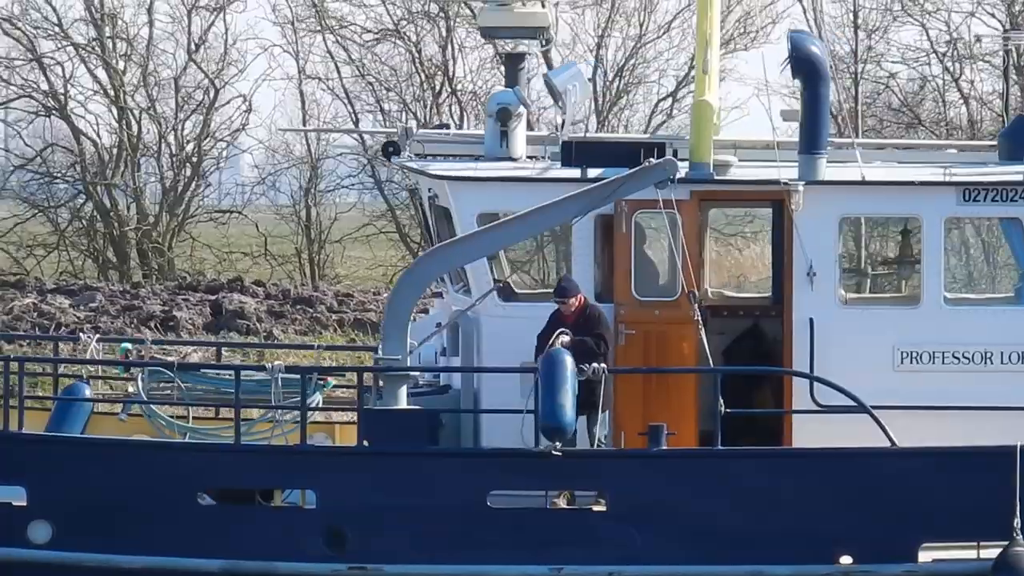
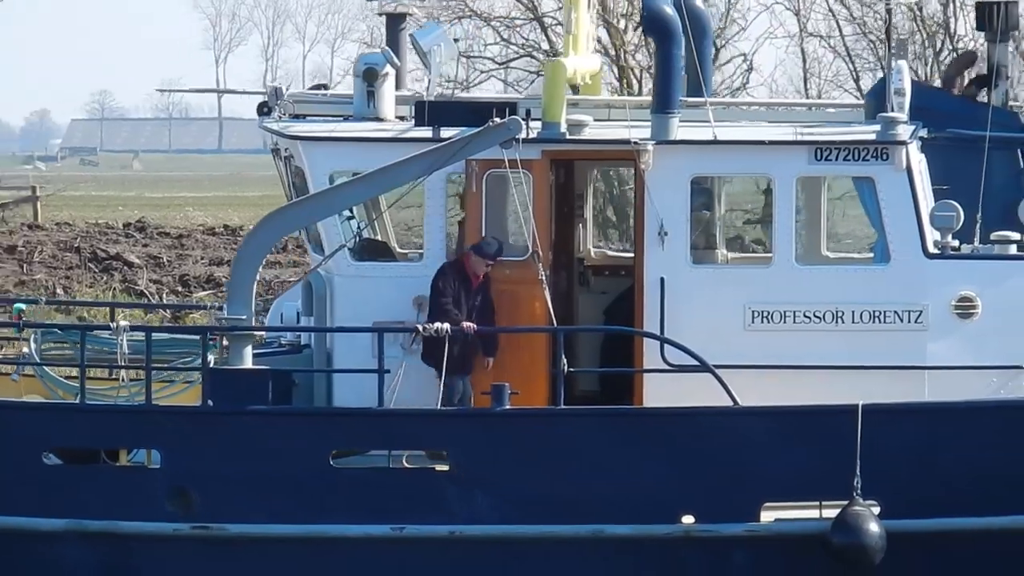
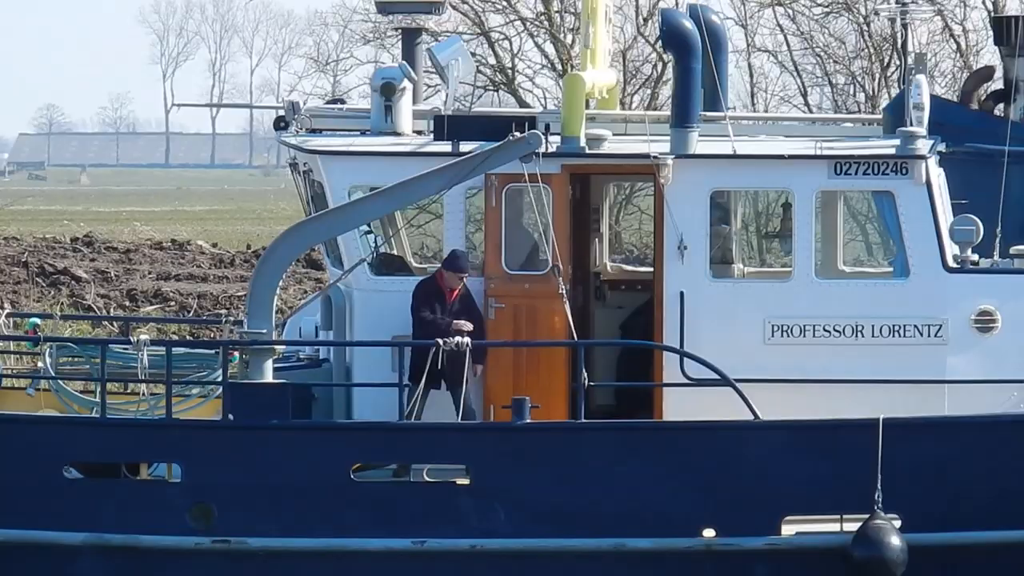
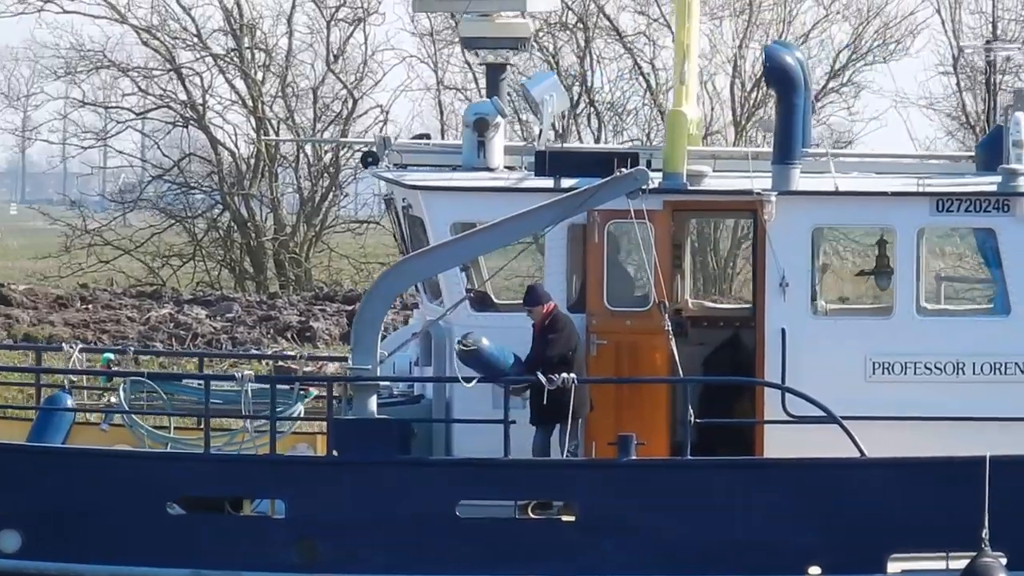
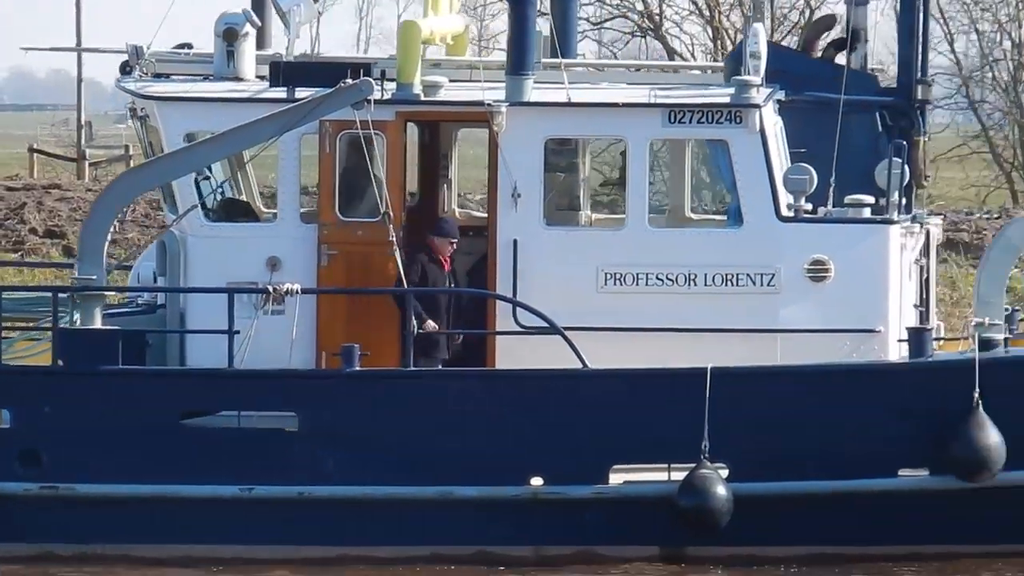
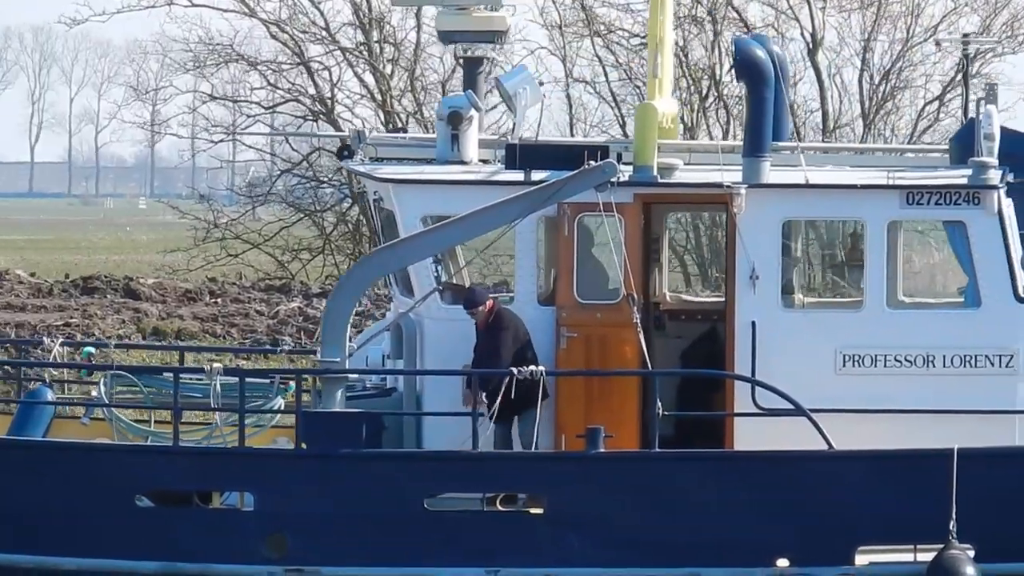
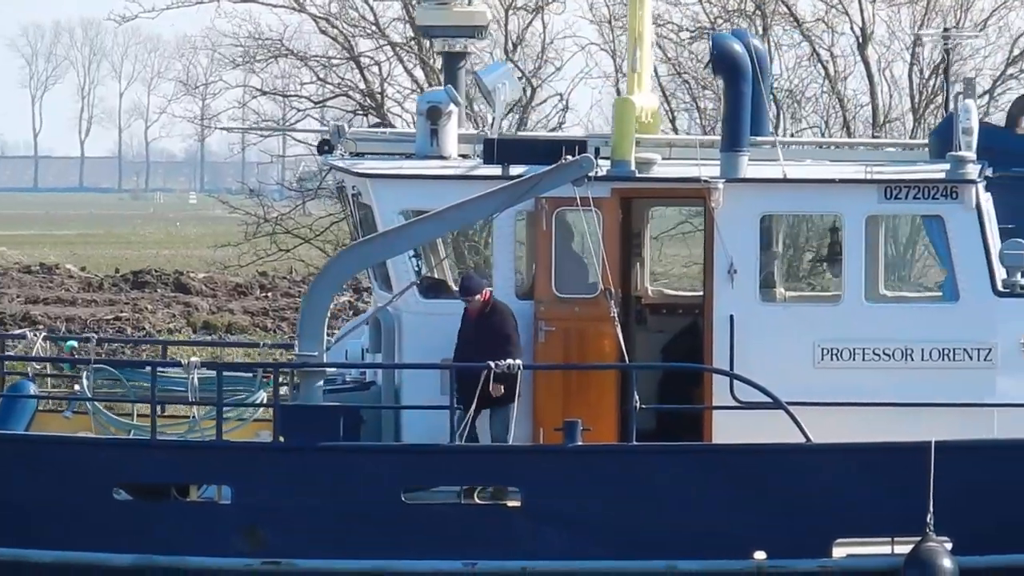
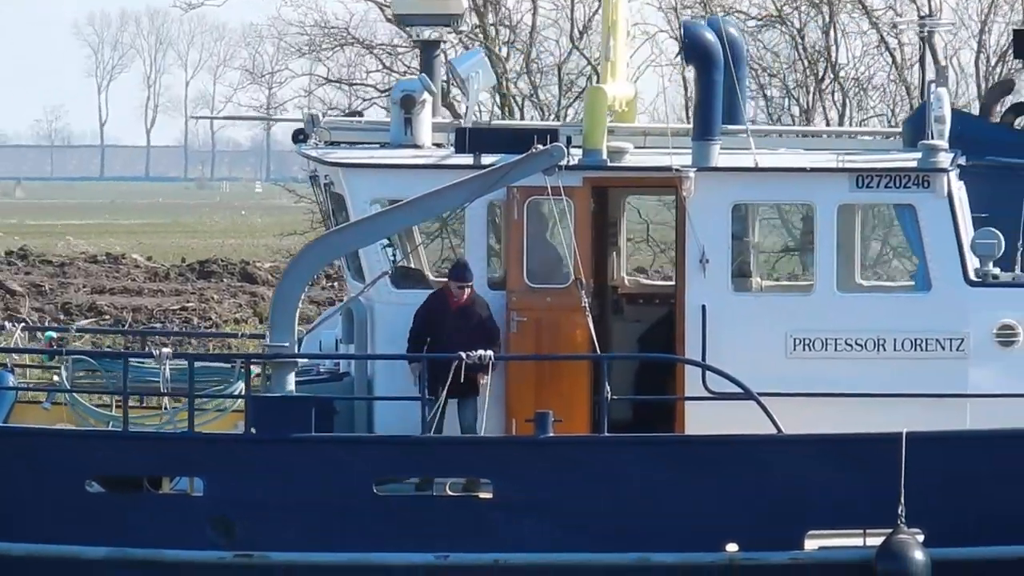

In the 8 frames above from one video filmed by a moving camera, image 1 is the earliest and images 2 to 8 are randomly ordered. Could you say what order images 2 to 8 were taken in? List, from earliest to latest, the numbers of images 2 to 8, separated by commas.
4, 6, 7, 8, 3, 2, 5
